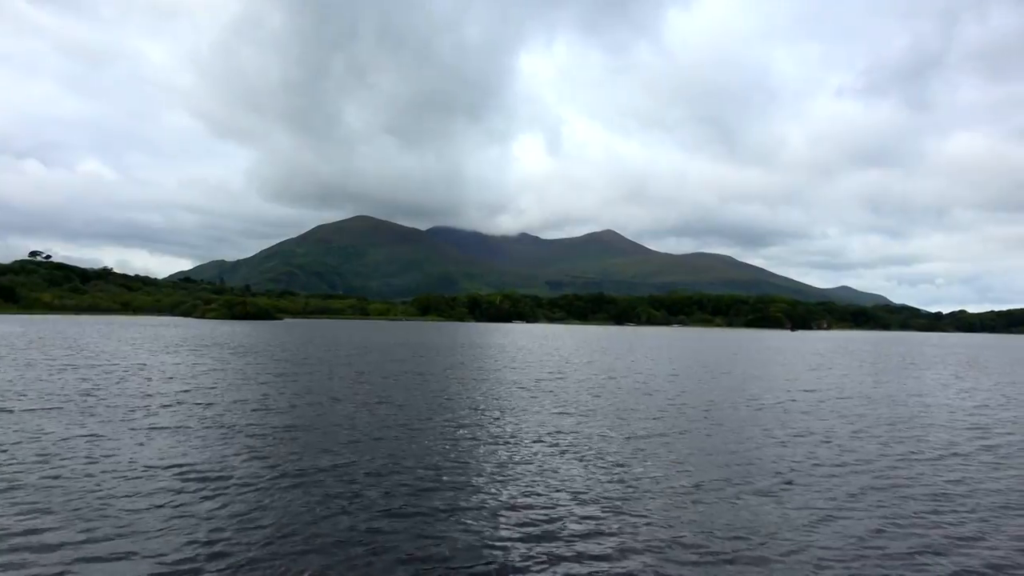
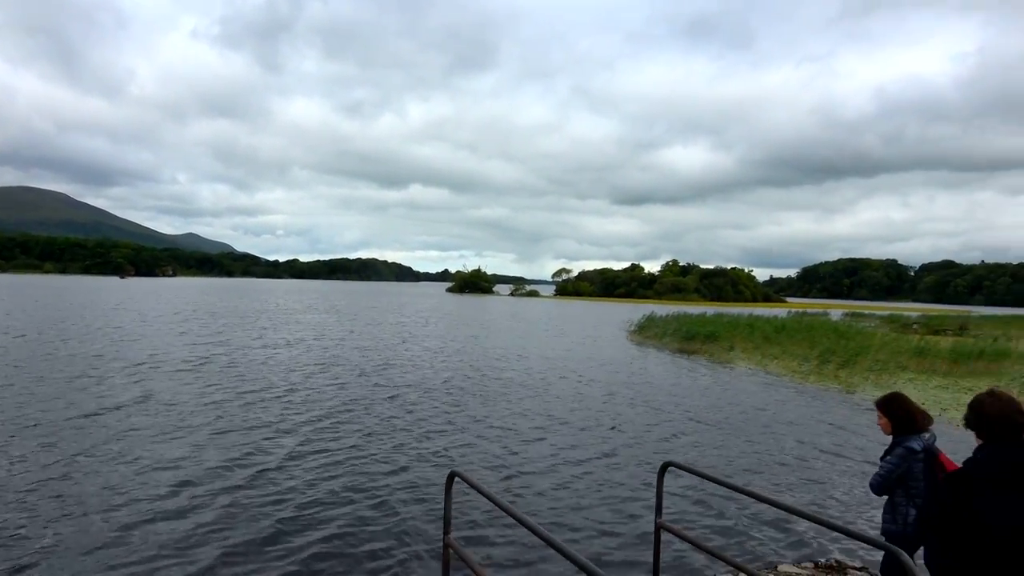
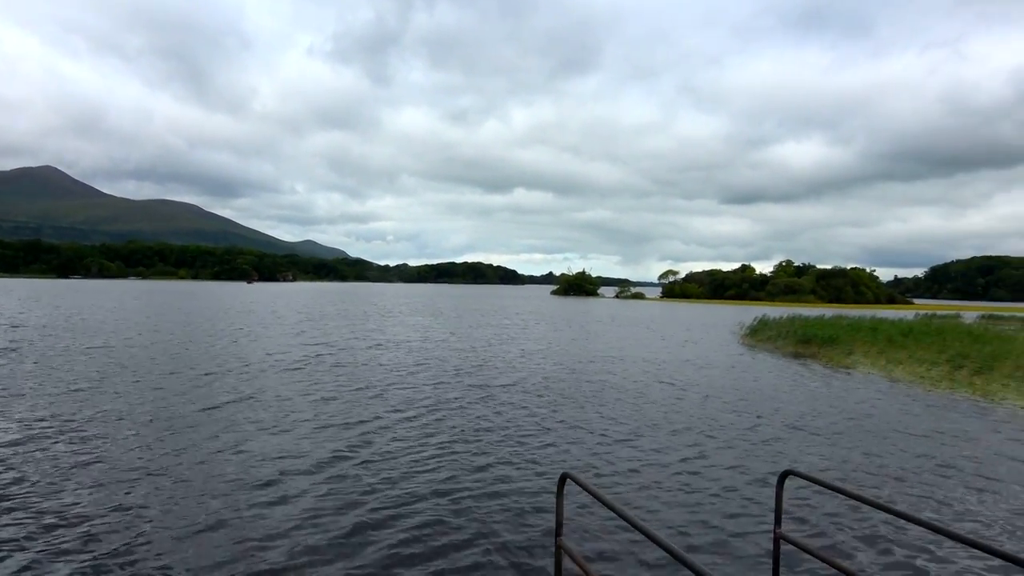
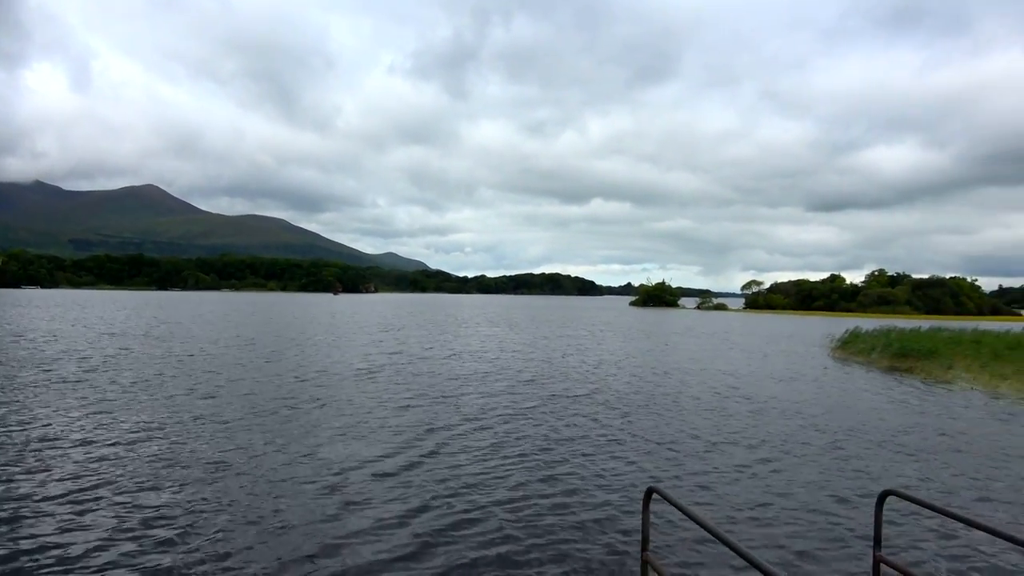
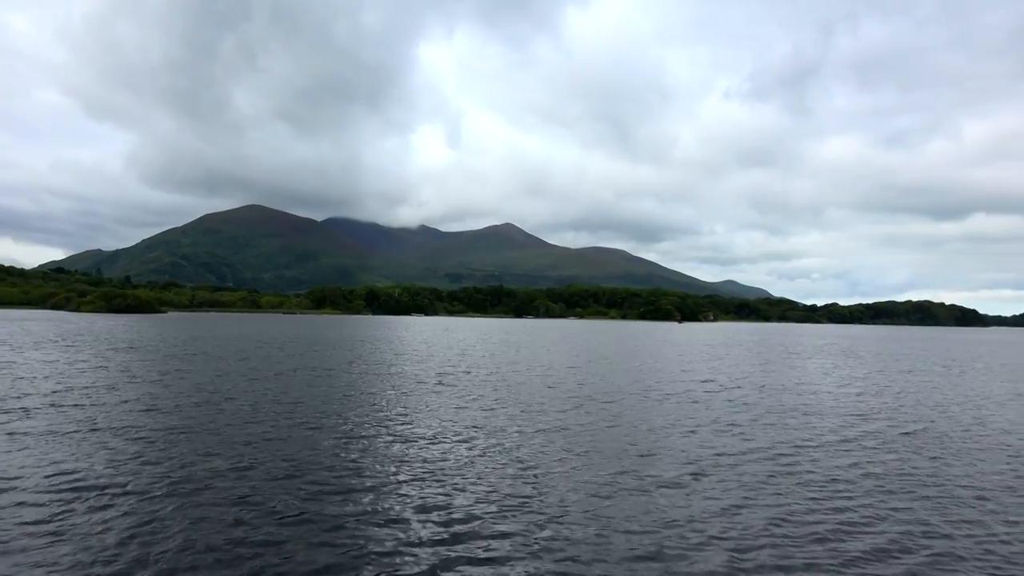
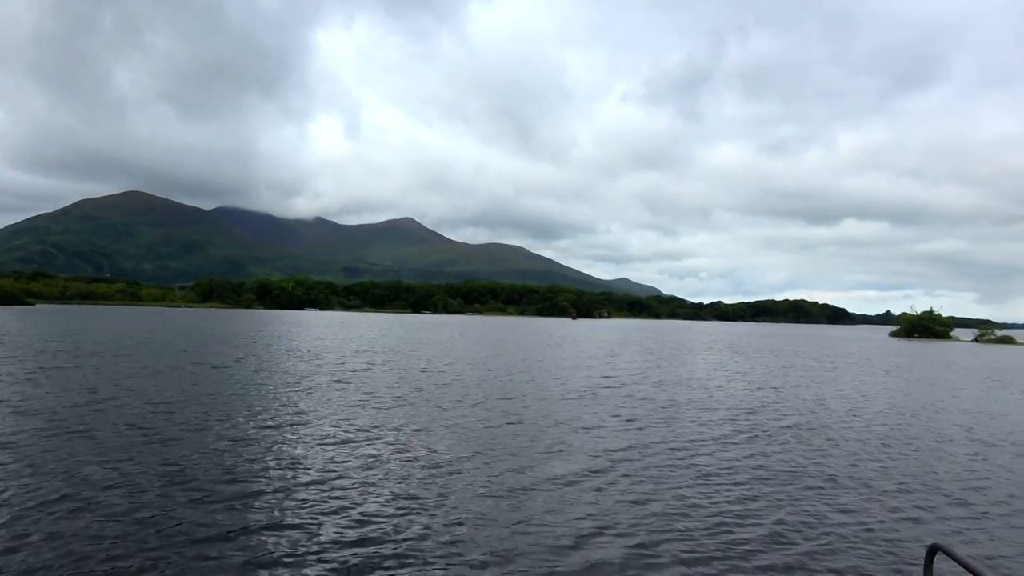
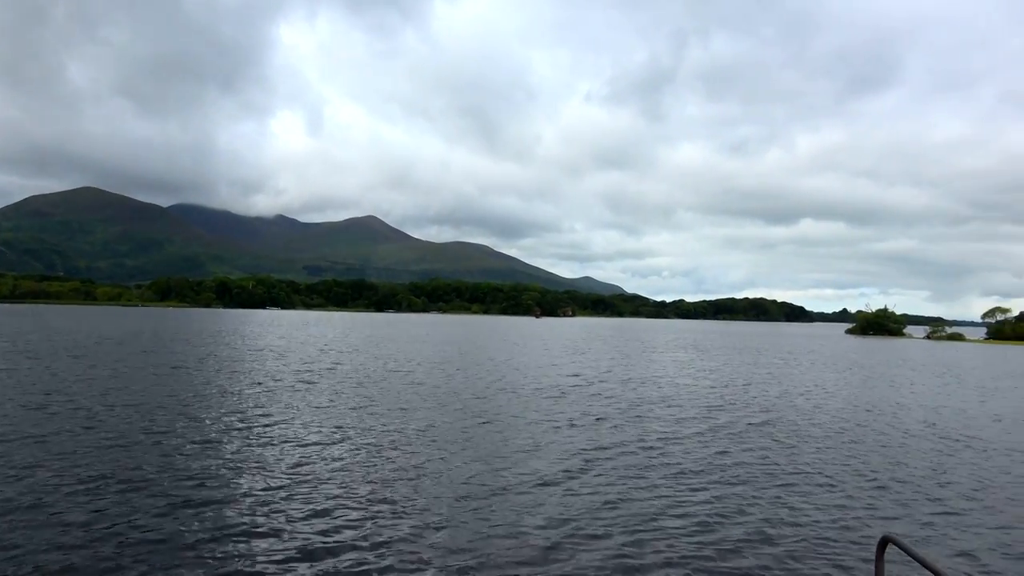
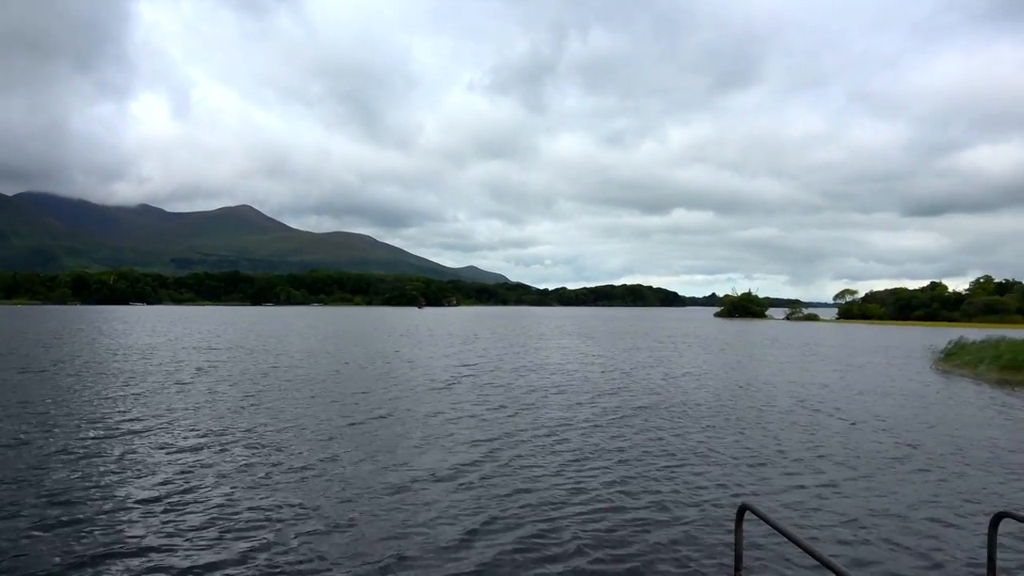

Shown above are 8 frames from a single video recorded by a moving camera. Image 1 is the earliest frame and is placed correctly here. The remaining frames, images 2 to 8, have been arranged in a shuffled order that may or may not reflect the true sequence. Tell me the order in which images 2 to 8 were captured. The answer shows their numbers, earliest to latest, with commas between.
5, 6, 7, 8, 4, 3, 2
